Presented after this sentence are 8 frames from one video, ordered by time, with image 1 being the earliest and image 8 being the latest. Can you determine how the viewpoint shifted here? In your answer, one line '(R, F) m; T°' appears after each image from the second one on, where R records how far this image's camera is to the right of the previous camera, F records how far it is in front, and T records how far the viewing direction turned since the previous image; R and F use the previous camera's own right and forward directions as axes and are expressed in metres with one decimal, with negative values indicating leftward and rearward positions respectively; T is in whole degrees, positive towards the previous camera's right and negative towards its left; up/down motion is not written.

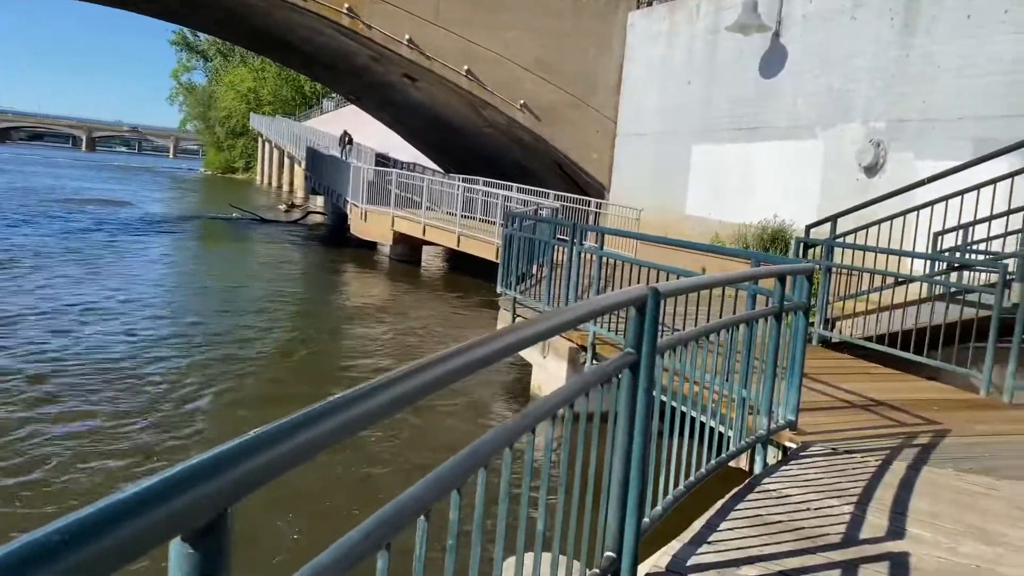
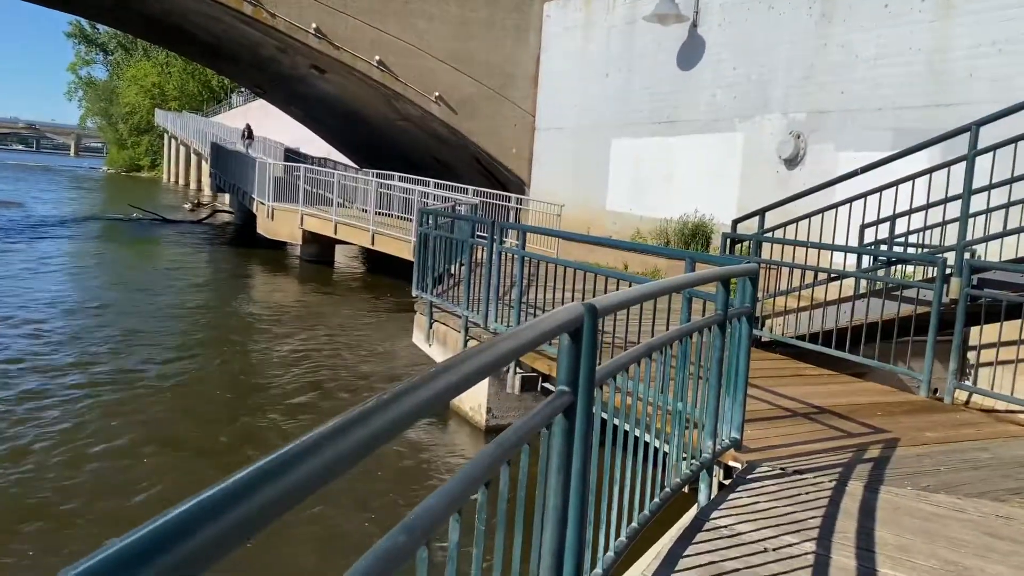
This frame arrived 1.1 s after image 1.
(+0.1, +0.5) m; +5°
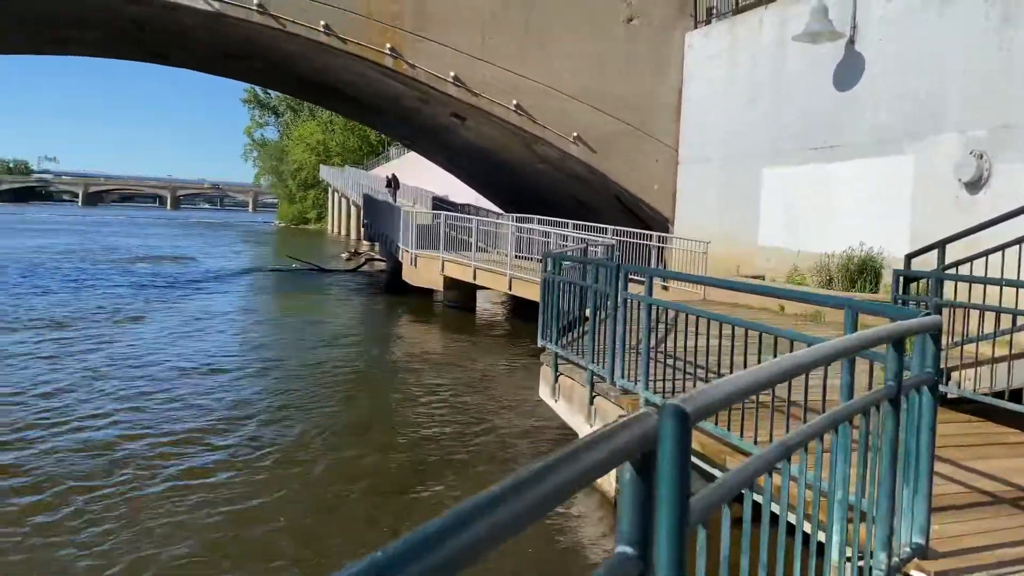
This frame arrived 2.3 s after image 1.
(+0.2, +0.6) m; -10°
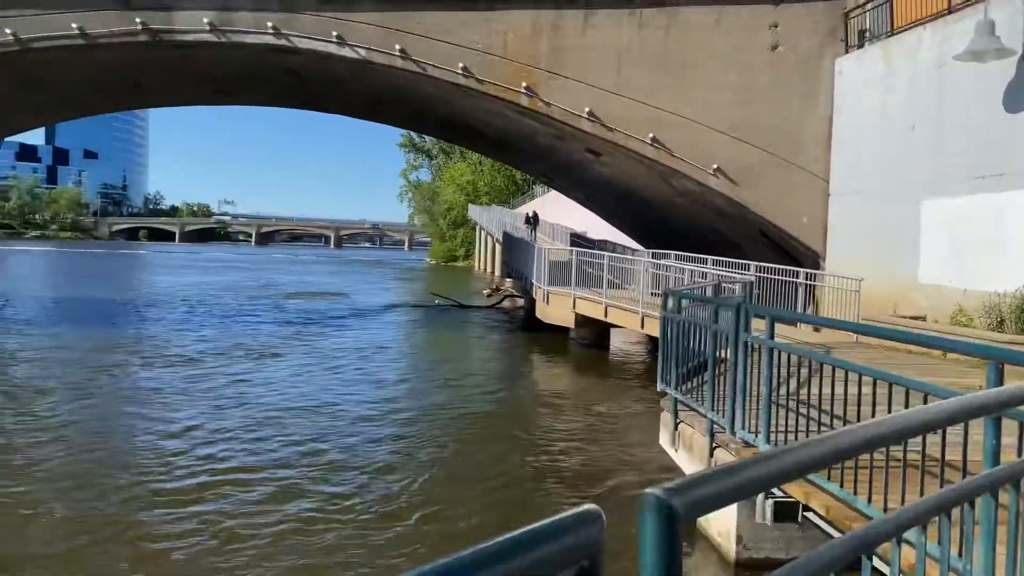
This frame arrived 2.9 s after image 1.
(+0.2, +0.3) m; -10°
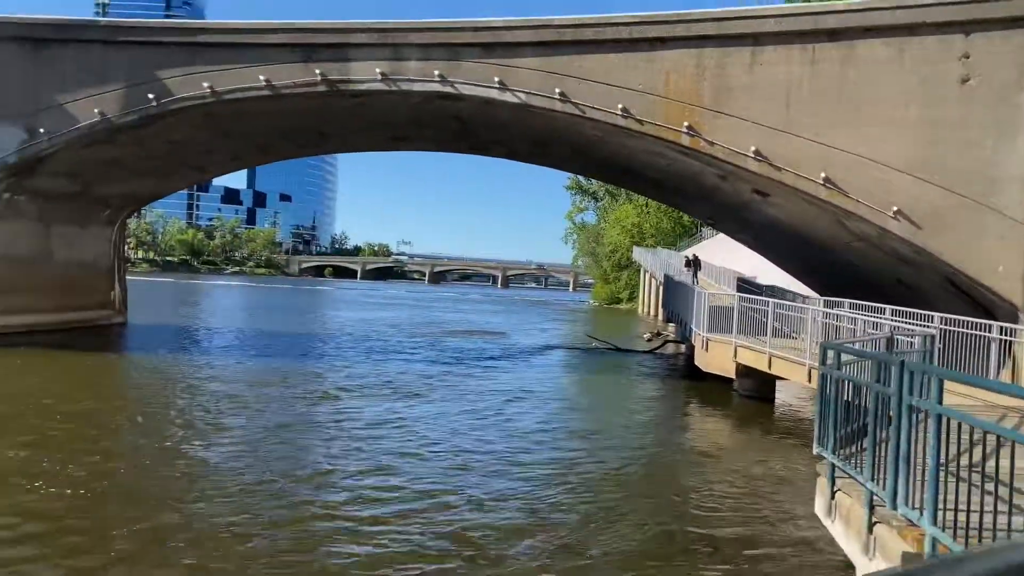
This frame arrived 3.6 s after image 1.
(+0.2, +0.3) m; -11°
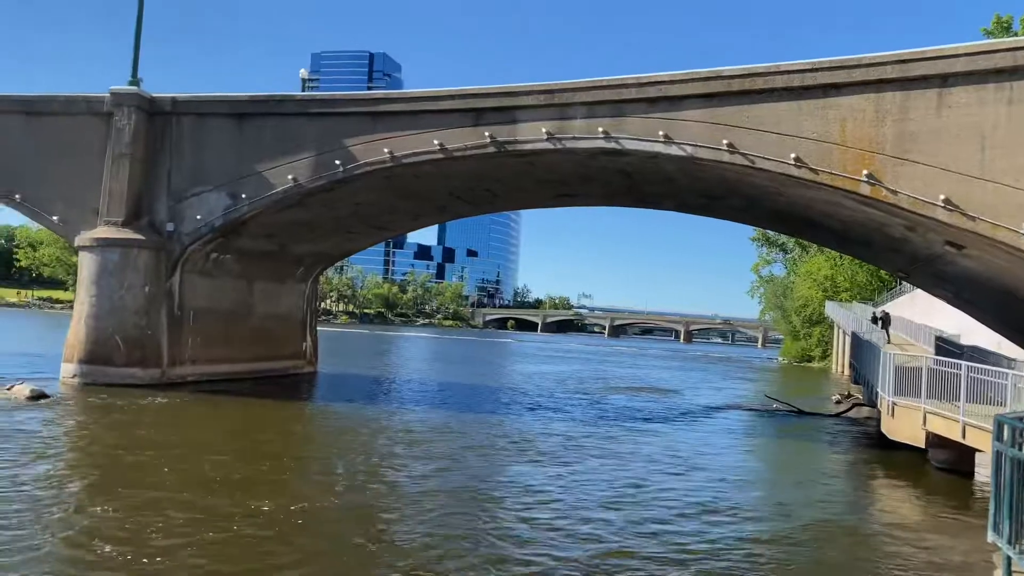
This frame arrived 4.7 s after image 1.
(+0.4, +0.1) m; -12°
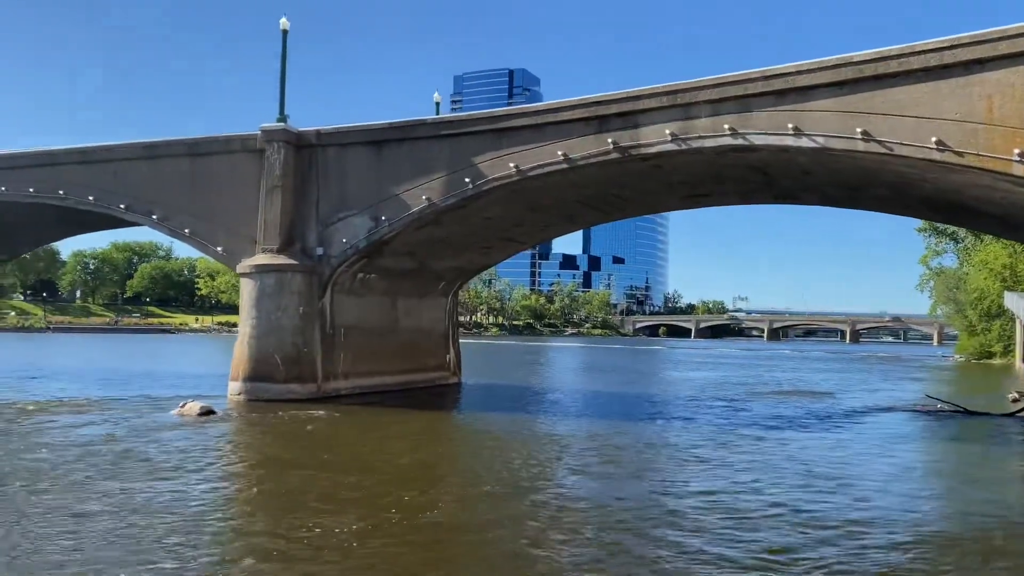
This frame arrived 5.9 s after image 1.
(+0.4, -0.1) m; -10°
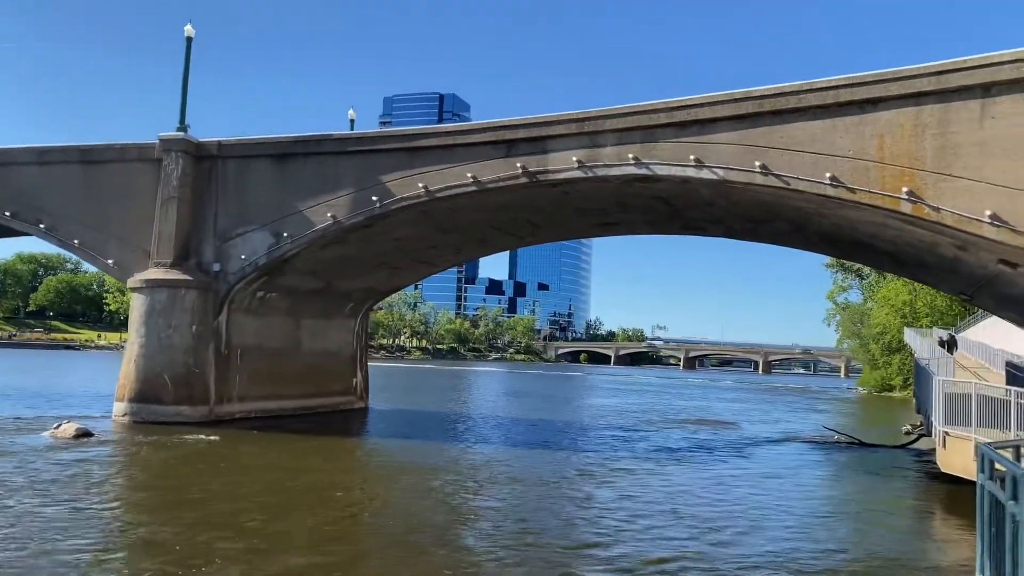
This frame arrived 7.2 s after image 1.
(+0.5, +0.3) m; +5°
